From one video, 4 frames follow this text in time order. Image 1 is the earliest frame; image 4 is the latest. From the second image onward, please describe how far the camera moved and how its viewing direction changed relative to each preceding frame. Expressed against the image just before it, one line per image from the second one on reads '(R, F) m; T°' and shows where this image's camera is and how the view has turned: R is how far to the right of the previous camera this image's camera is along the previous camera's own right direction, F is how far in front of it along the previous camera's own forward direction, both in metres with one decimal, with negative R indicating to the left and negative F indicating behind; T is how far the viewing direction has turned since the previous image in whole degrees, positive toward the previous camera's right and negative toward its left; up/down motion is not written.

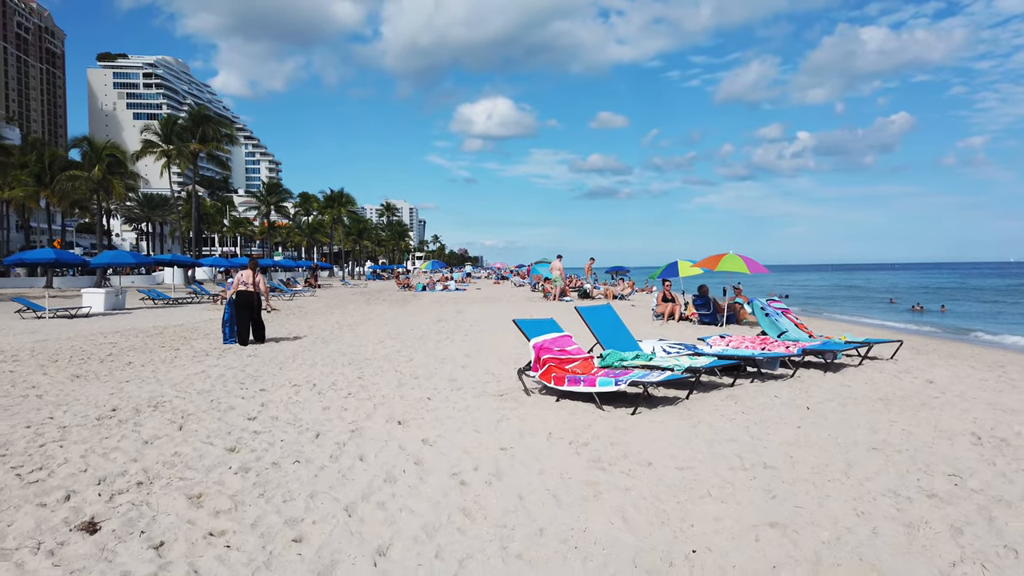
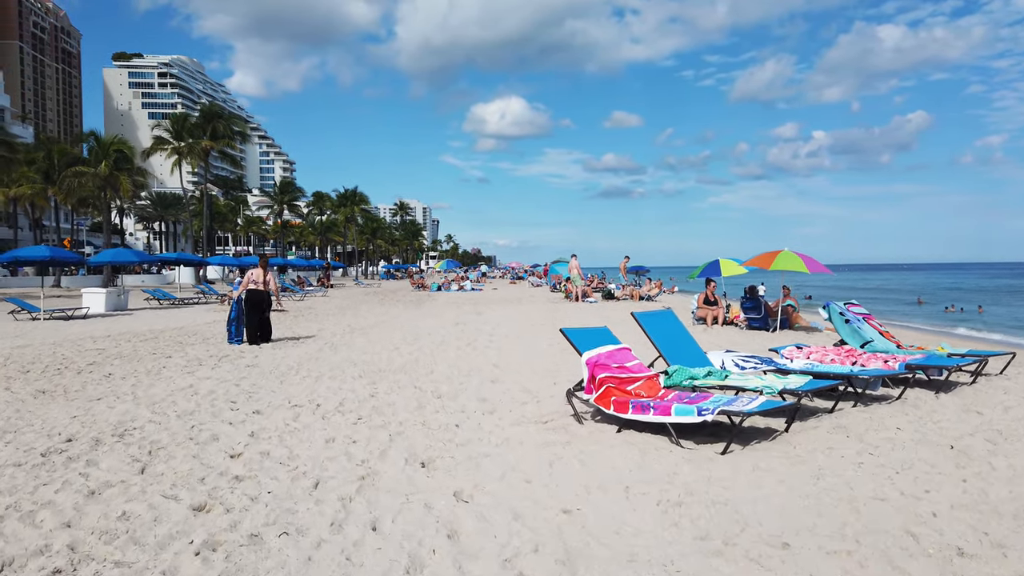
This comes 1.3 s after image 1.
(-0.2, +1.2) m; -1°
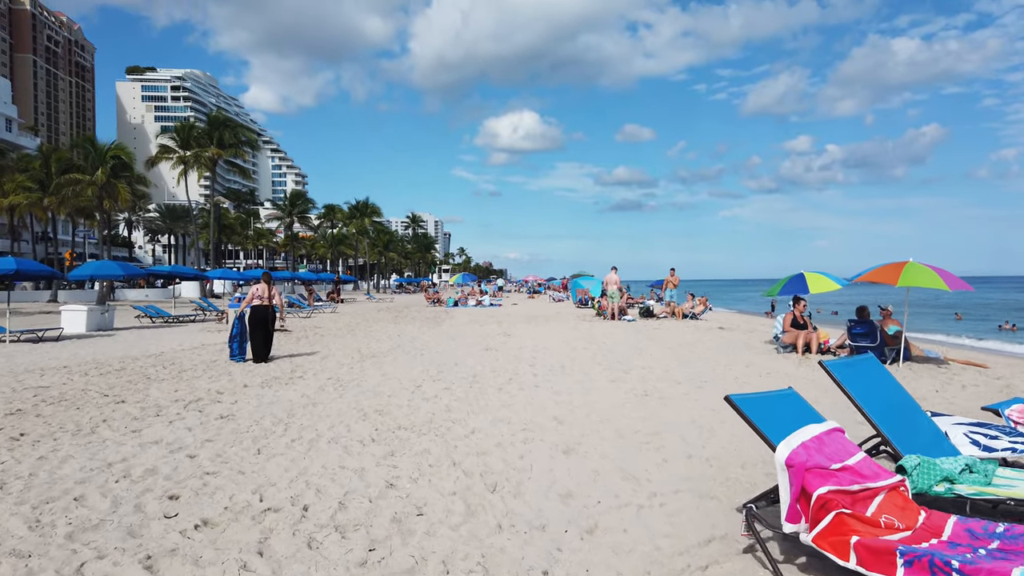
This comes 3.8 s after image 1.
(-0.5, +2.3) m; -1°
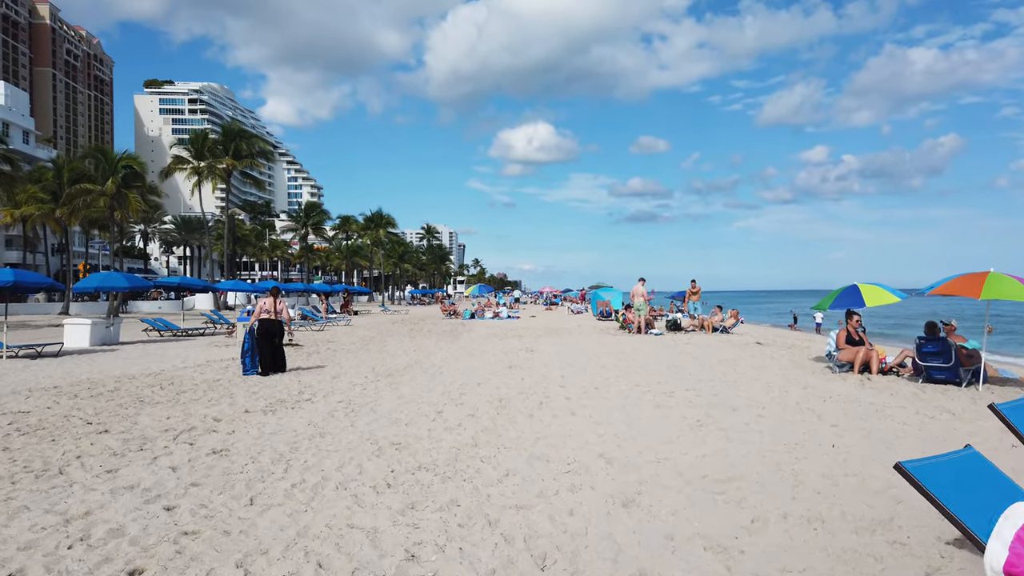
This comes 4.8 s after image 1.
(-0.2, +0.9) m; -1°
